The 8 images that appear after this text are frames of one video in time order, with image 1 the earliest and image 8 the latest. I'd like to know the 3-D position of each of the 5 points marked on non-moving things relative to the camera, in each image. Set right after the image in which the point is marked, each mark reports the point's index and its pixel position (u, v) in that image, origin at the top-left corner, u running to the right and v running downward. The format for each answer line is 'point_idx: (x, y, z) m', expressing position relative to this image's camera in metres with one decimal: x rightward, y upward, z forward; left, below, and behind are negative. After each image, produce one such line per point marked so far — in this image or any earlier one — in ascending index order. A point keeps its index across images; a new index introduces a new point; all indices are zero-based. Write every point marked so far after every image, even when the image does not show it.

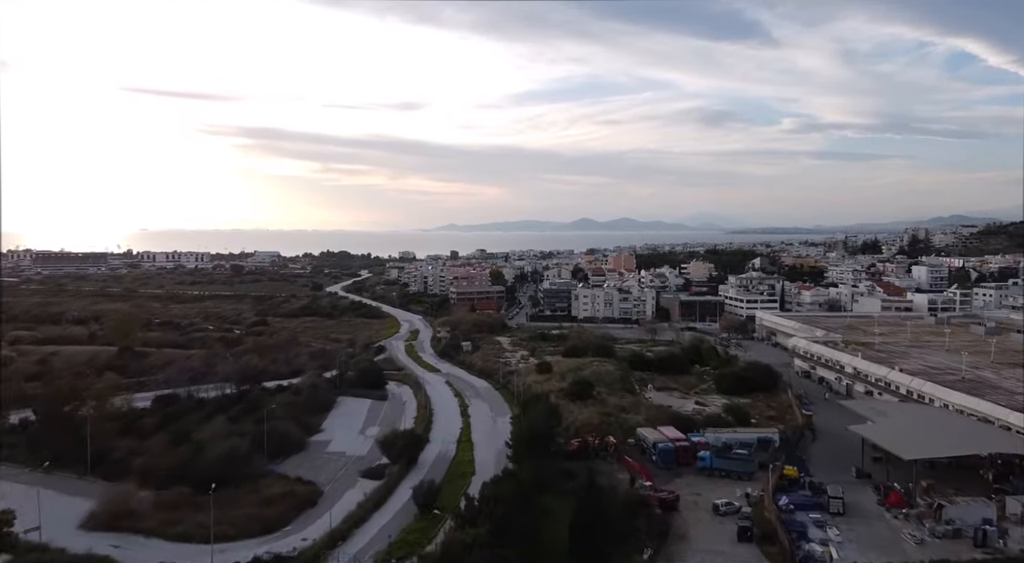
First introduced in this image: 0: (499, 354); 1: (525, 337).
0: (-0.3, -1.7, +15.9) m
1: (+0.4, -1.5, +18.6) m
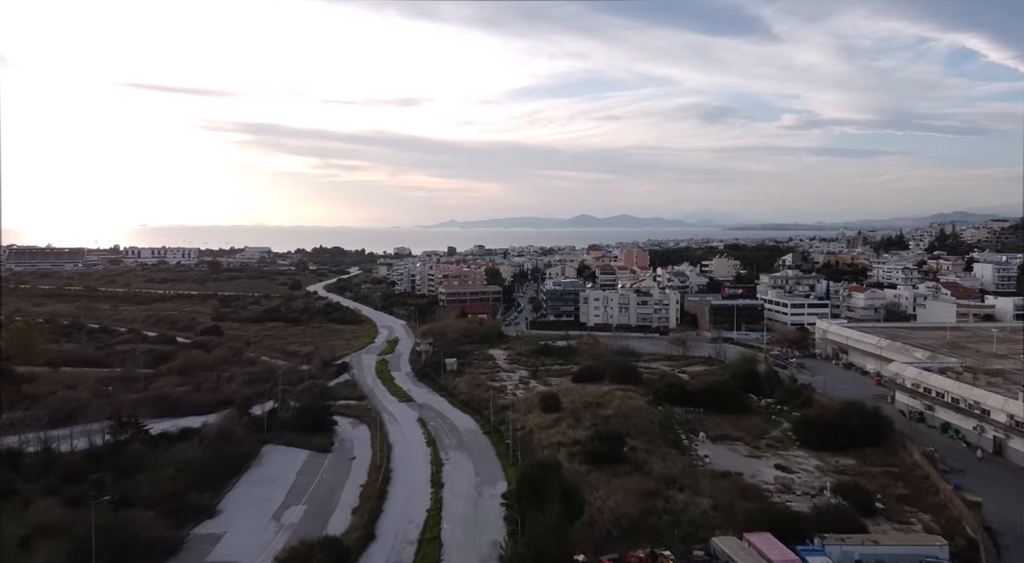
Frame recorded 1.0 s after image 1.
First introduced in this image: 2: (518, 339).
0: (-0.4, -1.8, +12.5) m
1: (+0.3, -1.6, +15.1) m
2: (+0.2, -1.4, +16.8) m
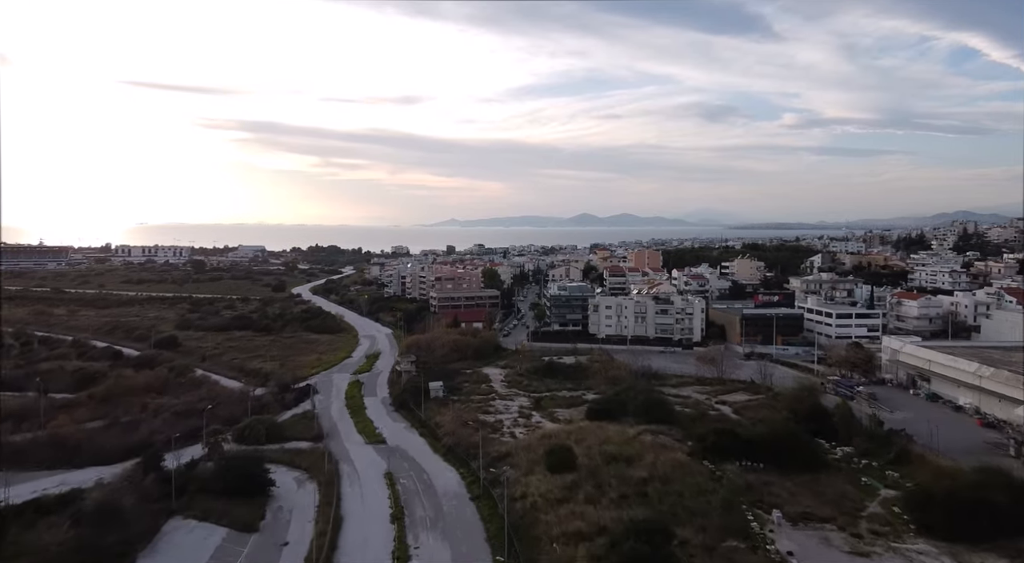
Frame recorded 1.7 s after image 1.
0: (-0.4, -1.9, +10.1) m
1: (+0.3, -1.7, +12.7) m
2: (+0.1, -1.6, +14.4) m
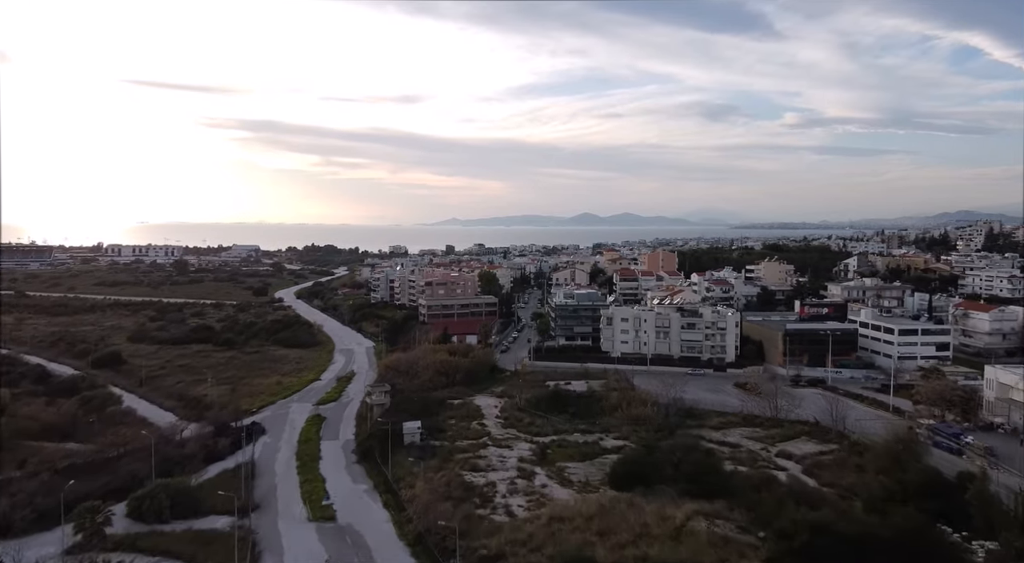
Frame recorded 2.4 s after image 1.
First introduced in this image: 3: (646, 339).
0: (-0.4, -2.1, +7.7) m
1: (+0.2, -1.8, +10.3) m
2: (+0.1, -1.7, +12.0) m
3: (+2.6, -1.1, +13.0) m
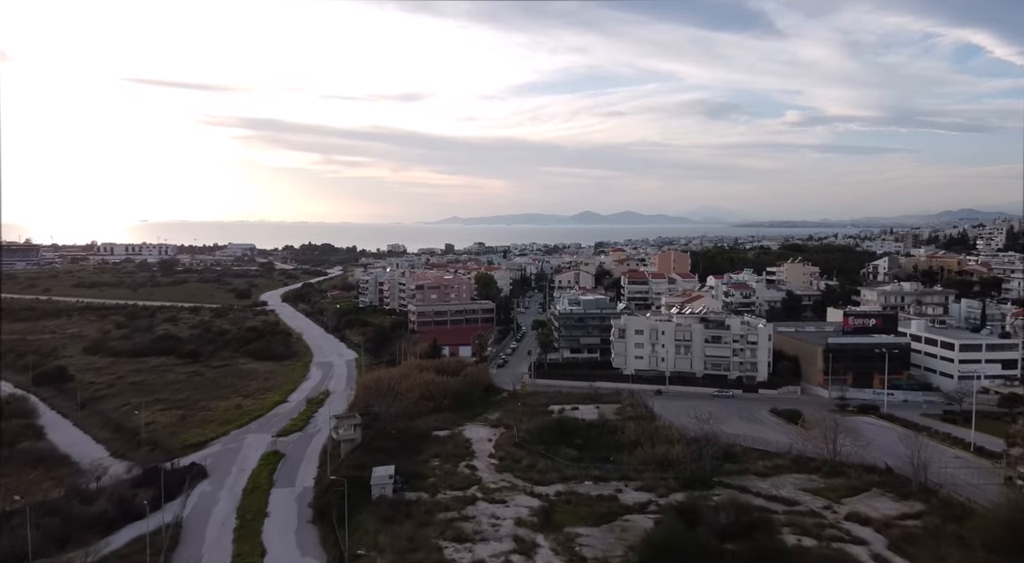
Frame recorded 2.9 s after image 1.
0: (-0.5, -2.2, +6.0) m
1: (+0.2, -2.0, +8.6) m
2: (+0.1, -1.8, +10.3) m
3: (+2.6, -1.2, +11.2) m
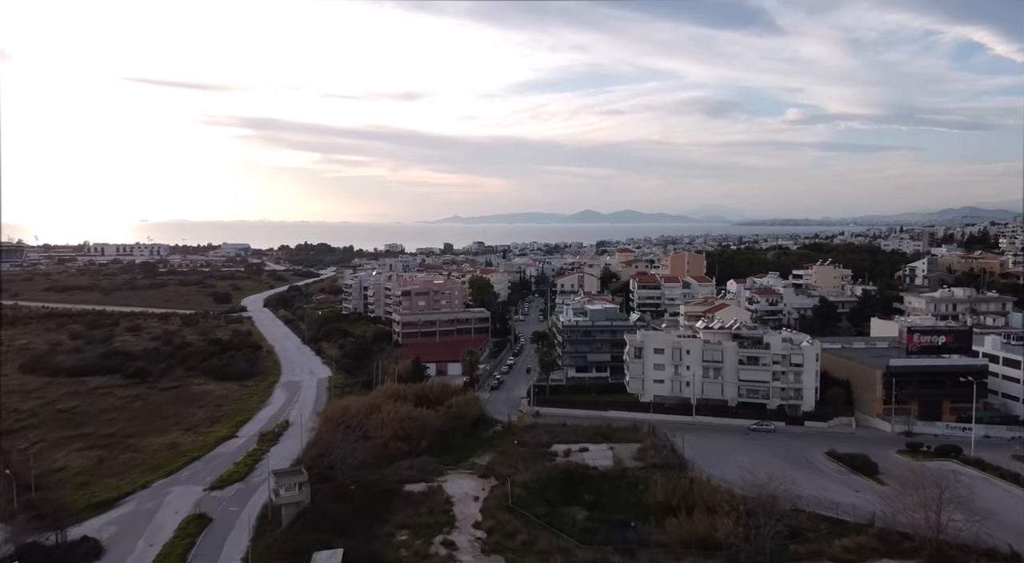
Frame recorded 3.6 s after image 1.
0: (-0.6, -2.3, +4.1) m
1: (+0.1, -2.1, +6.8) m
2: (0.0, -2.0, +8.4) m
3: (+2.5, -1.3, +9.4) m
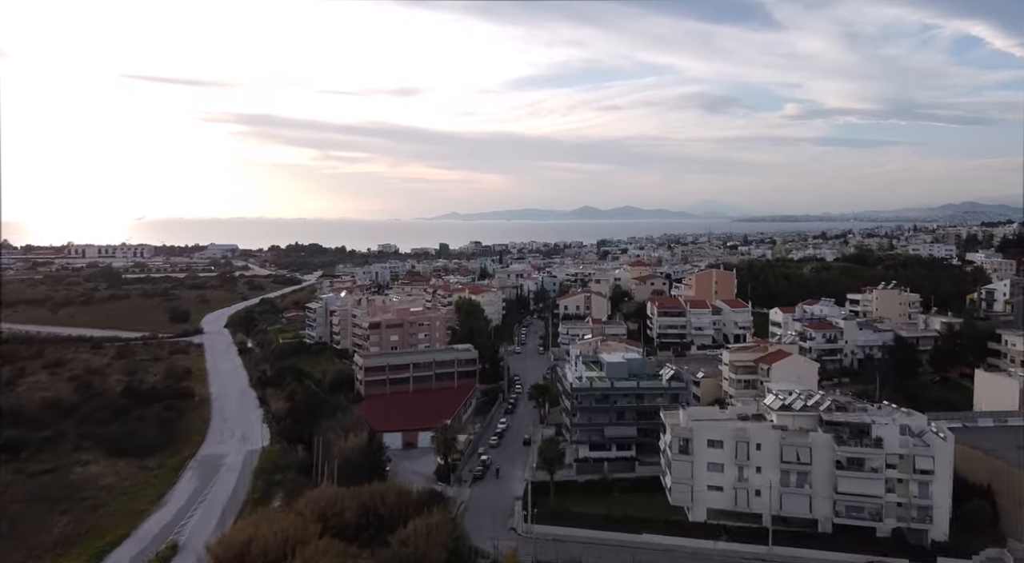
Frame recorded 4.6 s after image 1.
0: (-0.7, -3.0, +1.1) m
1: (0.0, -2.7, +3.8) m
2: (-0.1, -2.6, +5.4) m
3: (+2.4, -1.9, +6.4) m
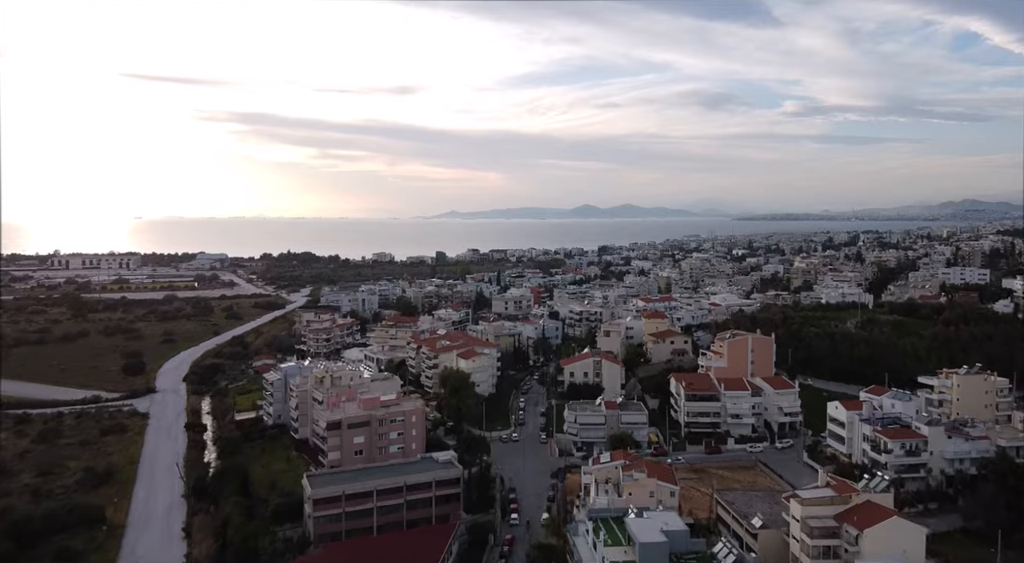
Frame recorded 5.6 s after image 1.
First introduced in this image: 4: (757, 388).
0: (-0.7, -4.4, -1.4) m
1: (0.0, -4.1, +1.2) m
2: (-0.2, -4.0, +2.9) m
3: (+2.3, -3.3, +3.8) m
4: (+4.3, -1.8, +11.8) m
